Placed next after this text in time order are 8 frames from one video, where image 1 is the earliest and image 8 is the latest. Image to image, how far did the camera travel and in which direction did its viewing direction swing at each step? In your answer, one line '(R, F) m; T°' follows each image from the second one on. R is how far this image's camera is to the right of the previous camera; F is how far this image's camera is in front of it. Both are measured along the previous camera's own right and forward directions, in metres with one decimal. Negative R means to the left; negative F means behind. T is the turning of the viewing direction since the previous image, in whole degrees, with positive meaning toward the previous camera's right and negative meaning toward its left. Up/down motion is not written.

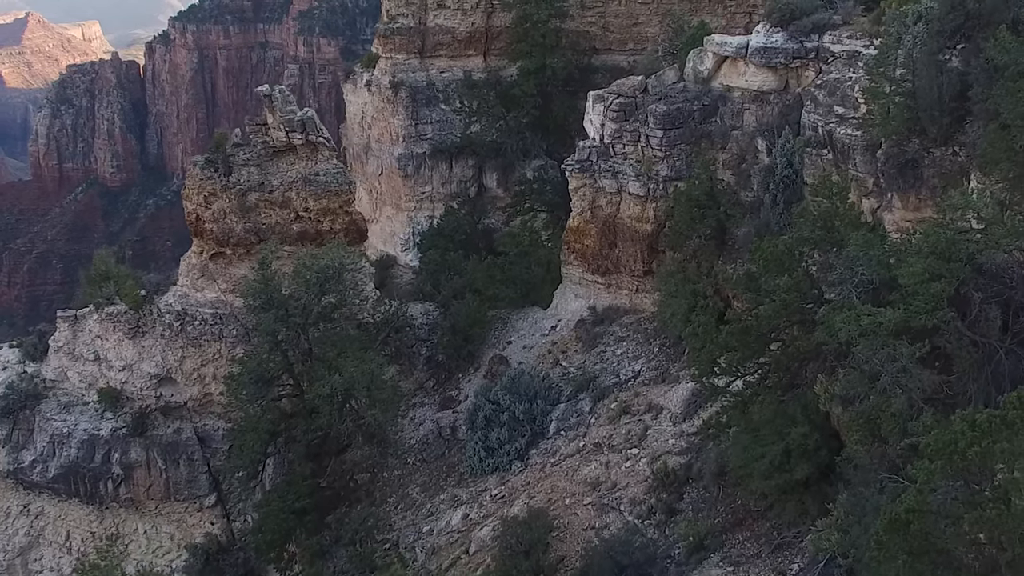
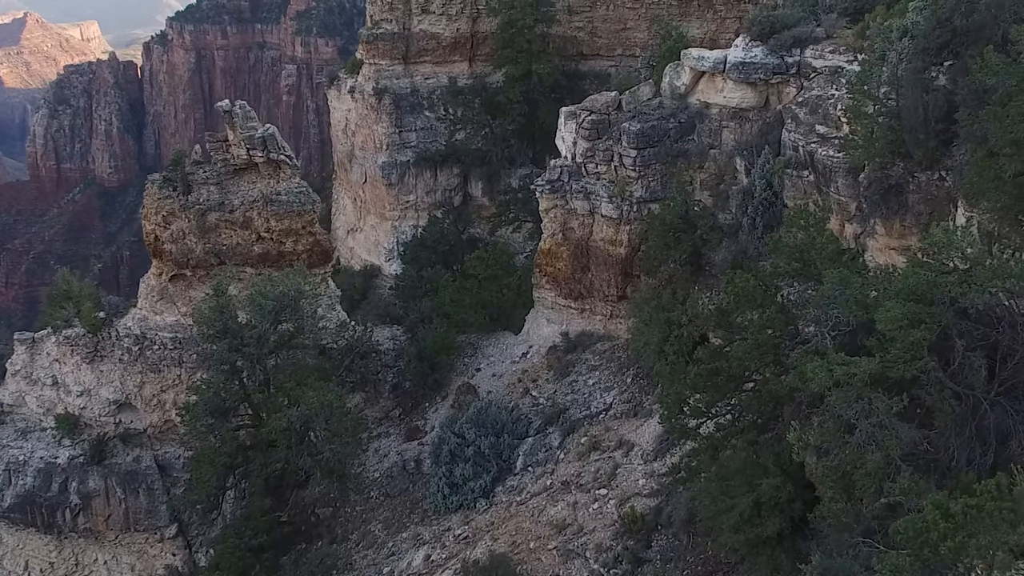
(+0.3, +0.8) m; 0°
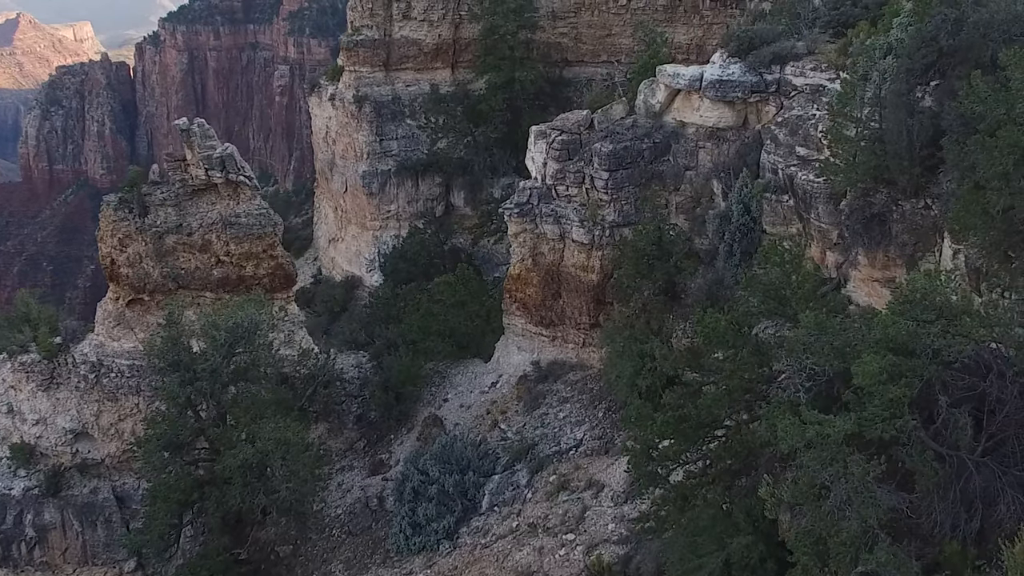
(+0.3, +0.7) m; 0°
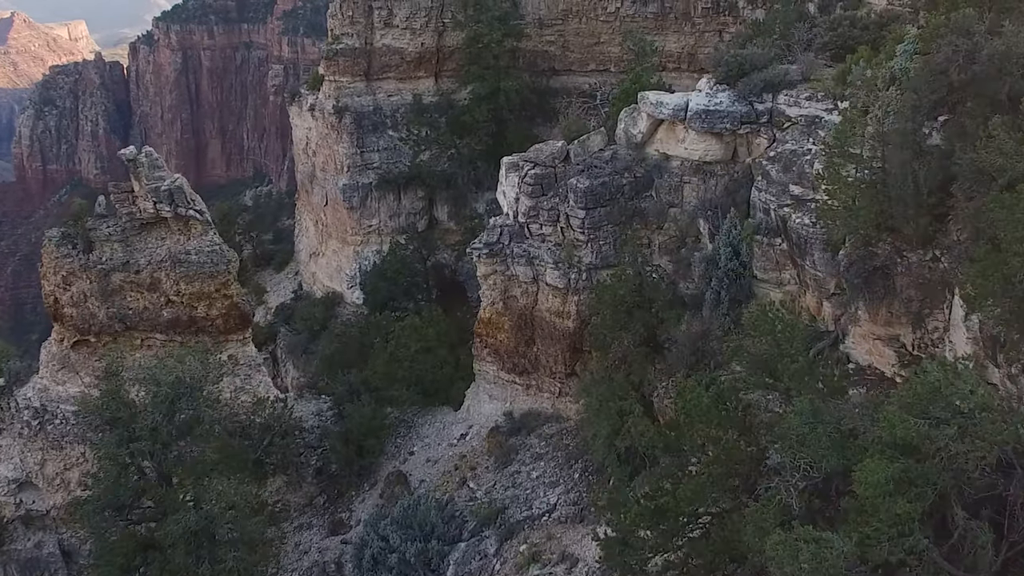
(+0.2, +1.2) m; 0°
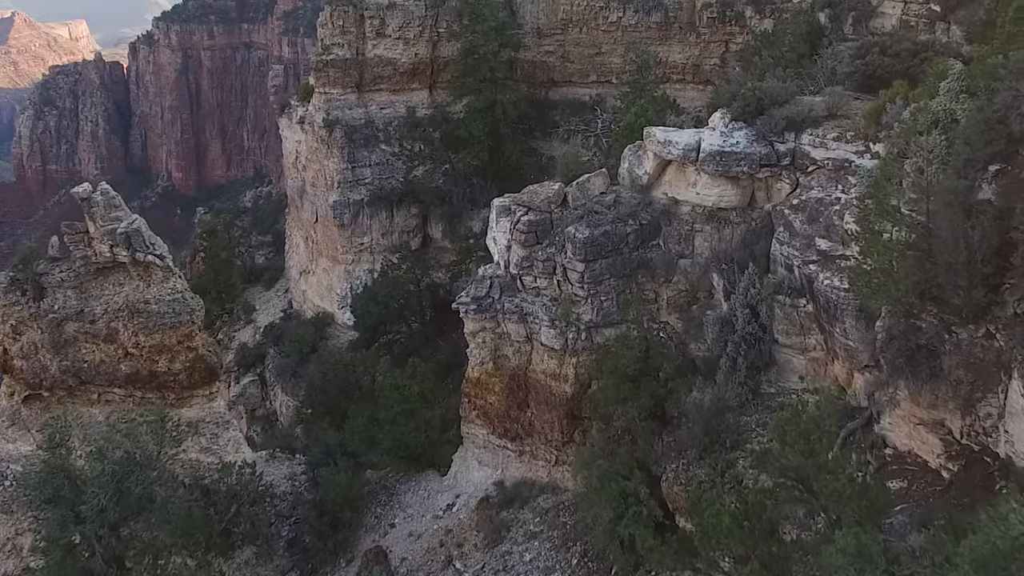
(+0.1, +1.5) m; 0°
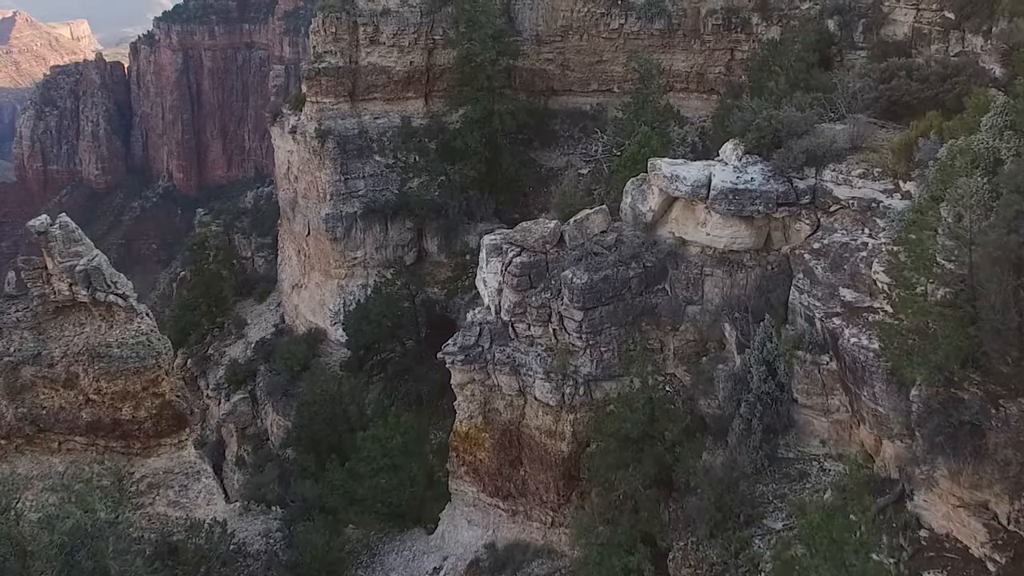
(+0.1, +1.1) m; 0°
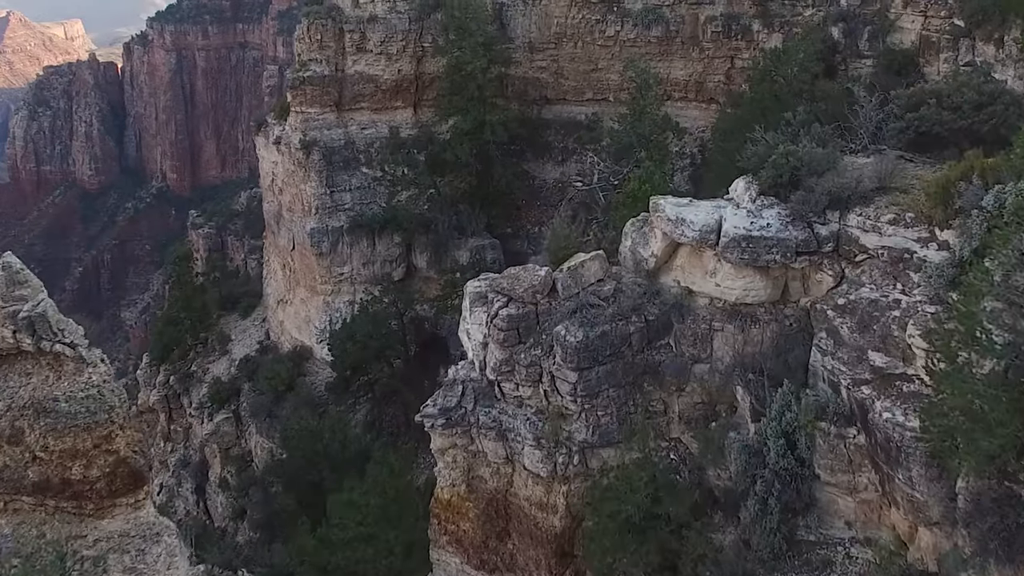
(+0.1, +1.2) m; 0°
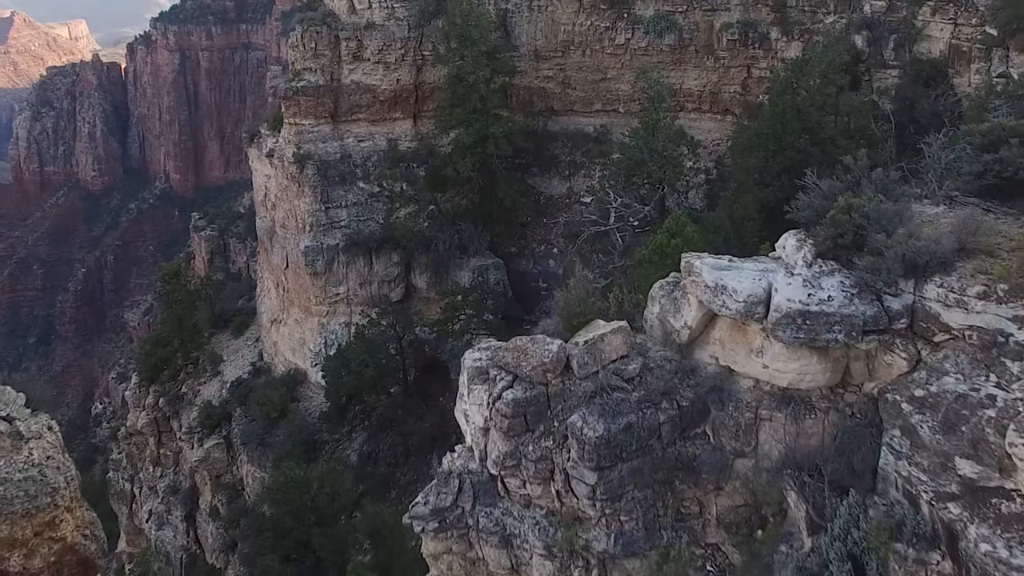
(0.0, +1.6) m; 0°
